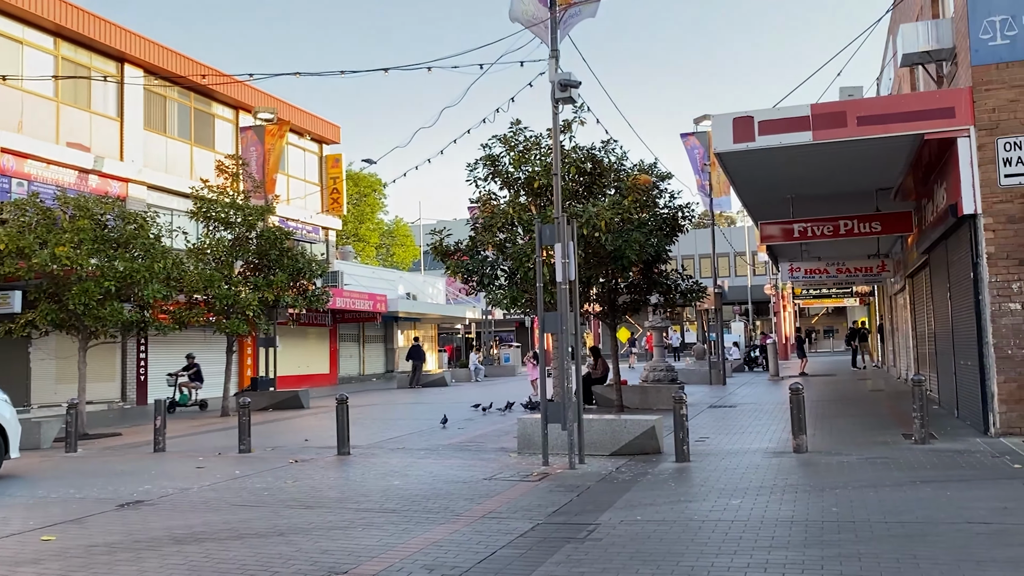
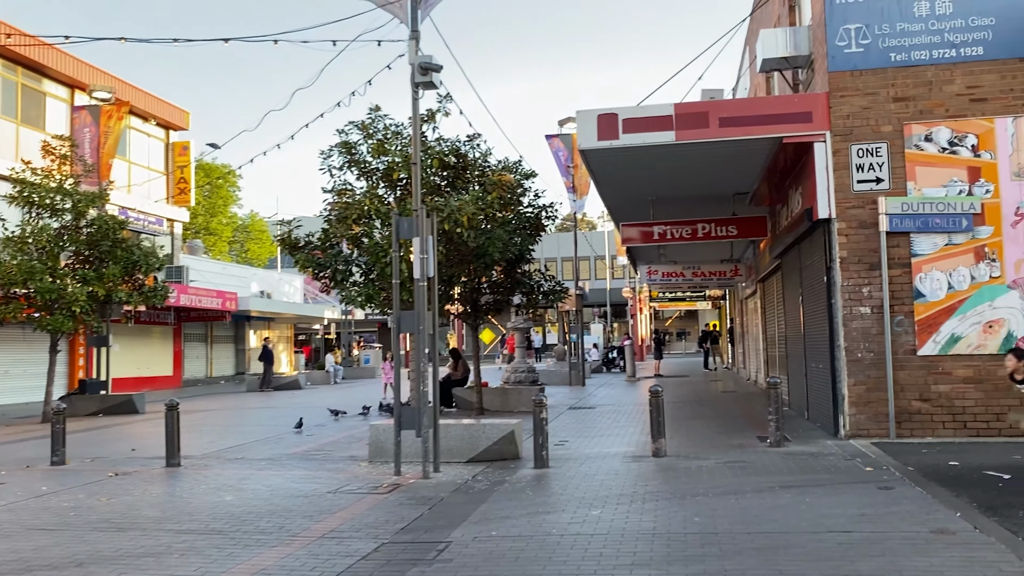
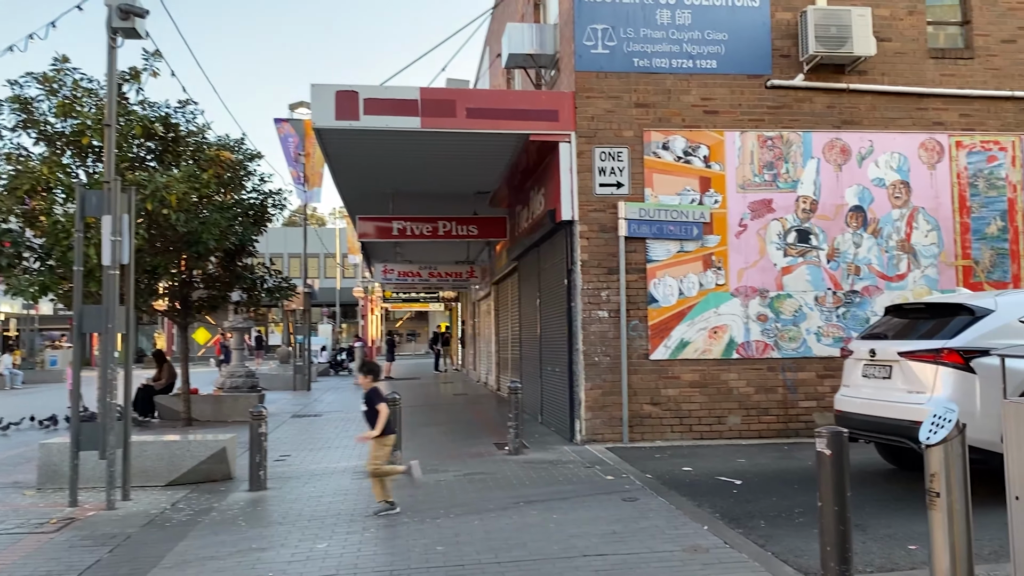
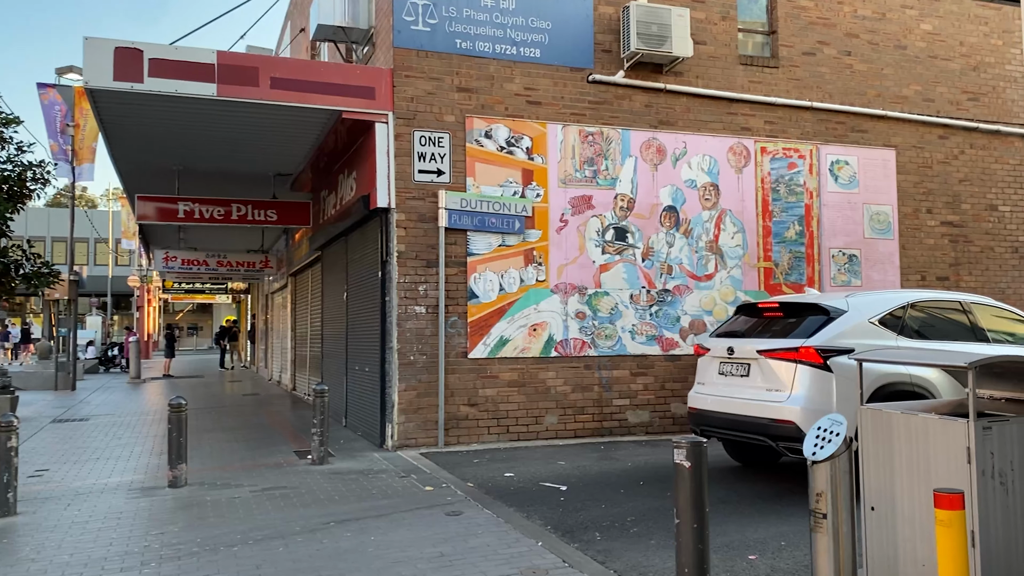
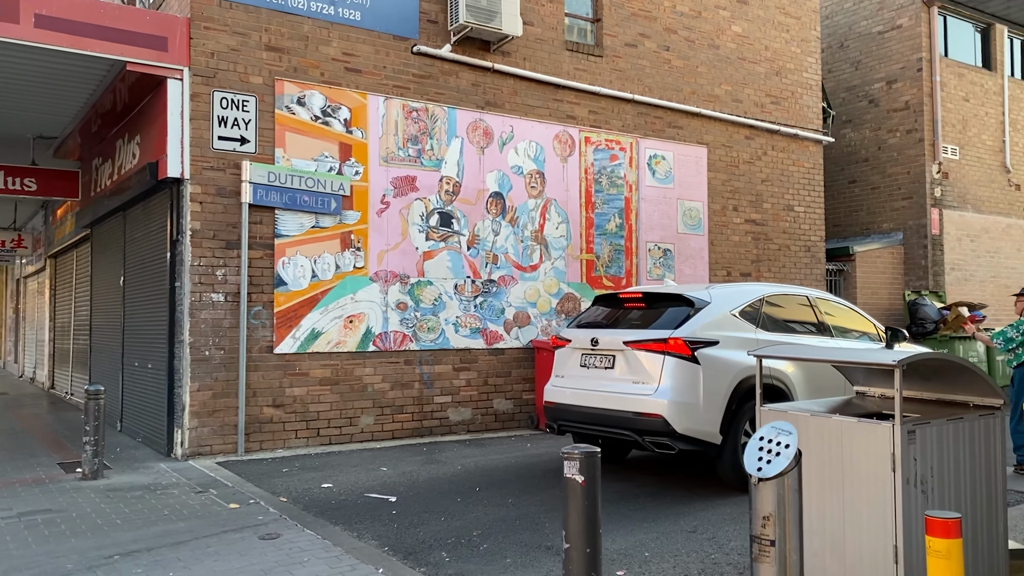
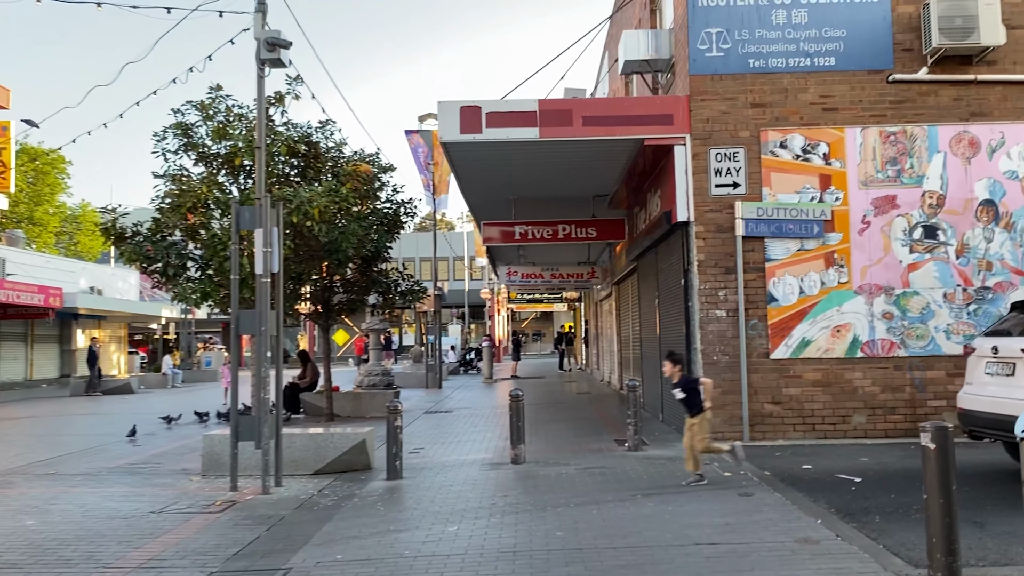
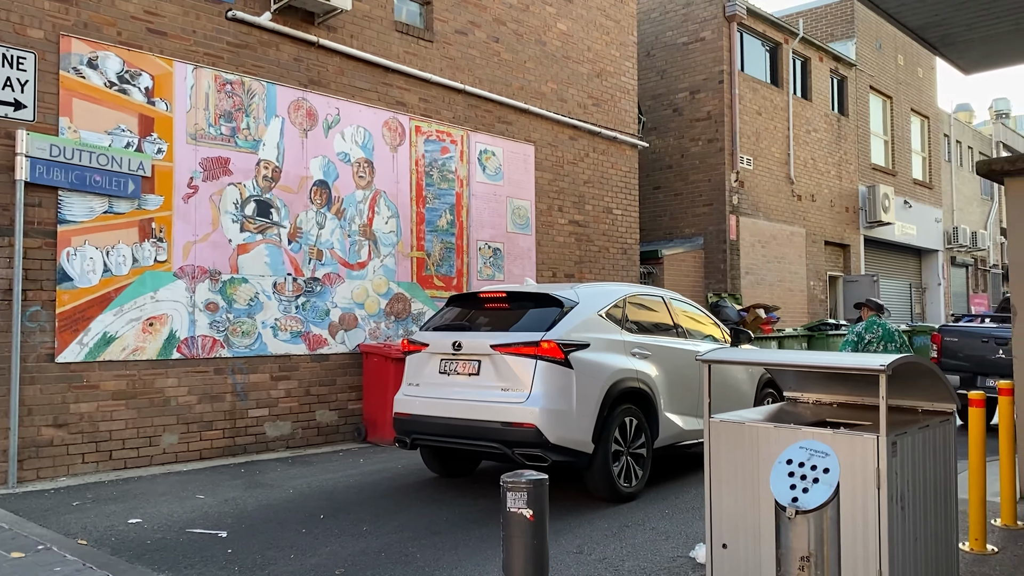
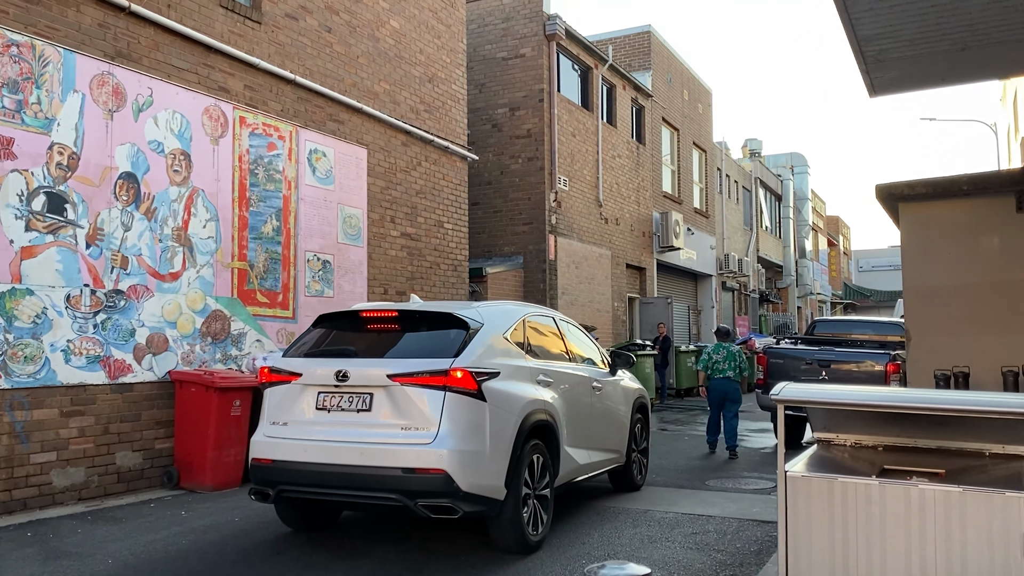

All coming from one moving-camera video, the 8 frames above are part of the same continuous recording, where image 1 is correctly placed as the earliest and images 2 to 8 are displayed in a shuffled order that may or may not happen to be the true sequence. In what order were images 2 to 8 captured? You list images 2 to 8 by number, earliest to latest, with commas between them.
2, 6, 3, 4, 5, 7, 8
